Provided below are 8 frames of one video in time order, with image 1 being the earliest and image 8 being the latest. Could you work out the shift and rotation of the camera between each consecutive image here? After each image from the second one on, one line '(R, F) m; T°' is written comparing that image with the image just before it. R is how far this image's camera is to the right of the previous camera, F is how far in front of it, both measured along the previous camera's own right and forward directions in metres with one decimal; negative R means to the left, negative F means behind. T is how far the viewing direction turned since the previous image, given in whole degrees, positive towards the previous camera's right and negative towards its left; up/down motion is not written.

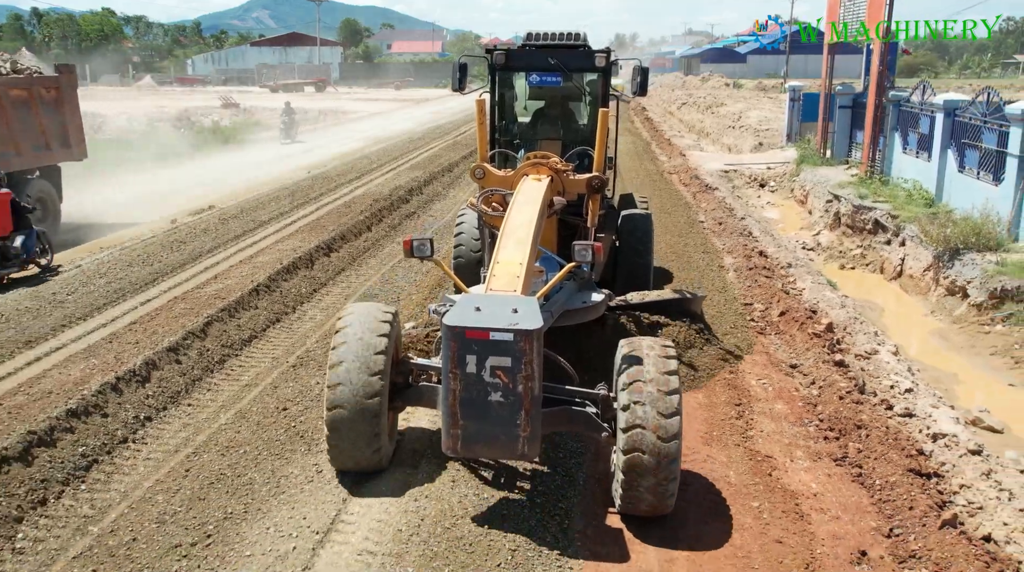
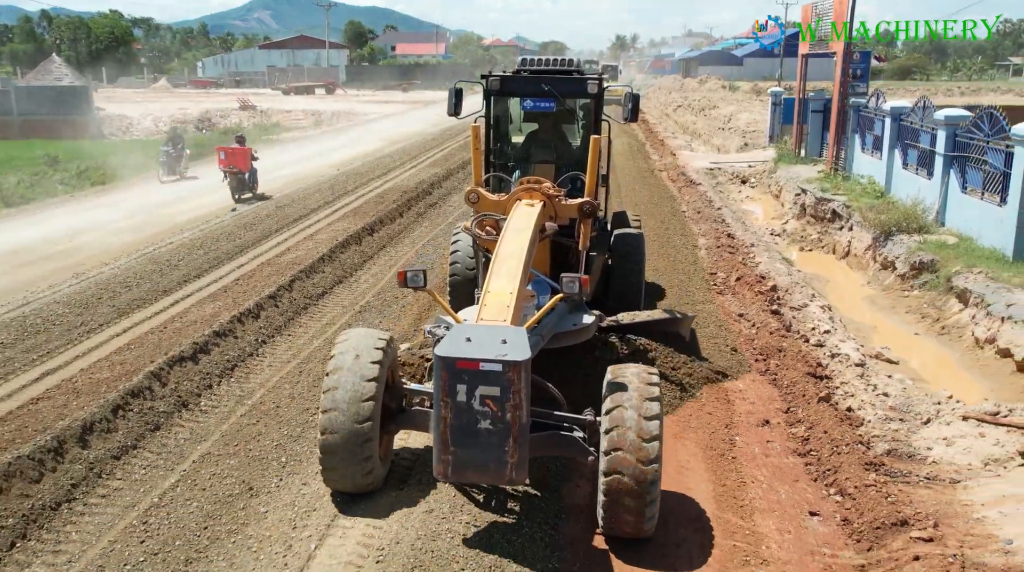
(-0.1, -2.6) m; 0°
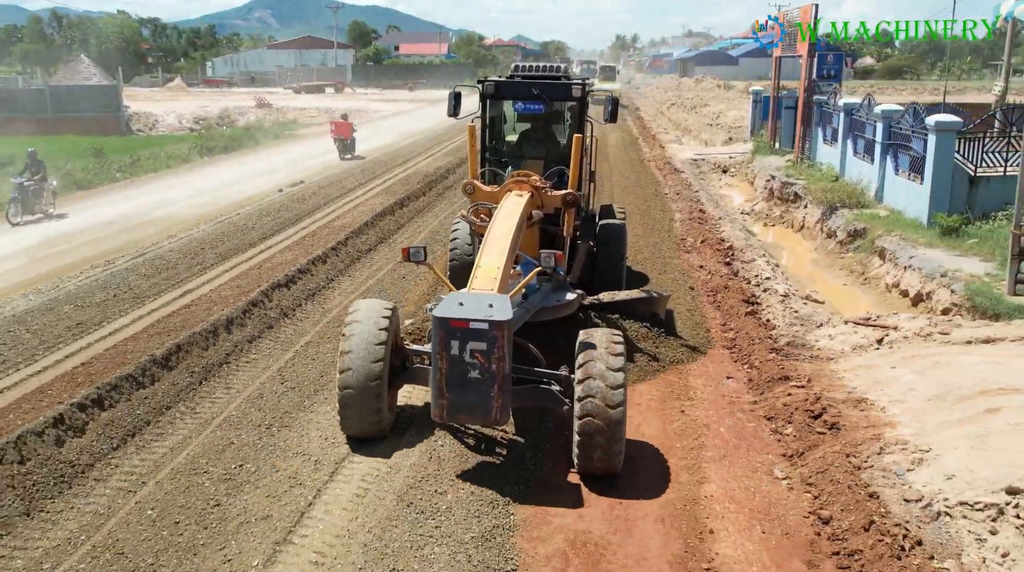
(-0.1, -2.9) m; 0°
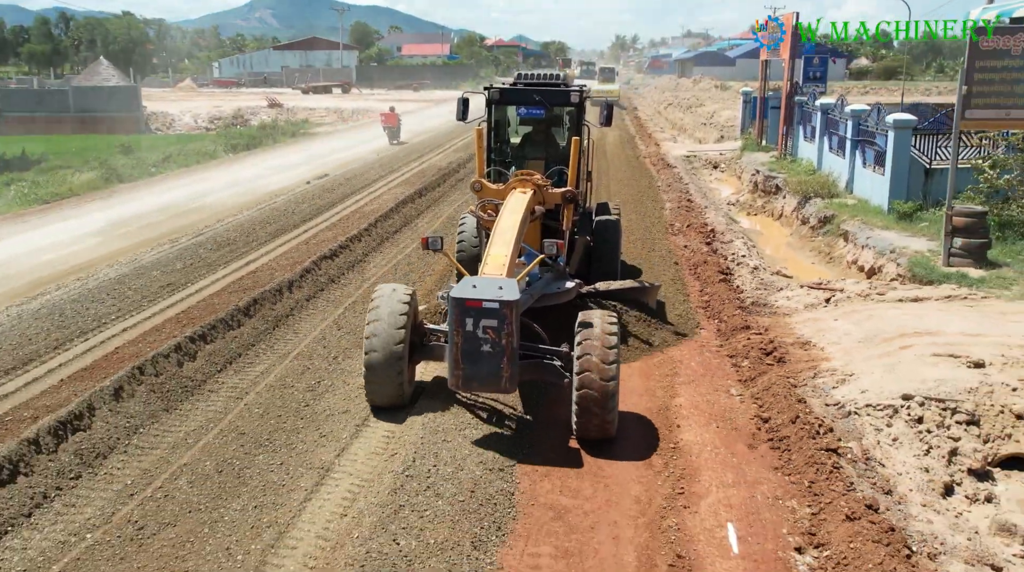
(-0.1, -2.0) m; 0°
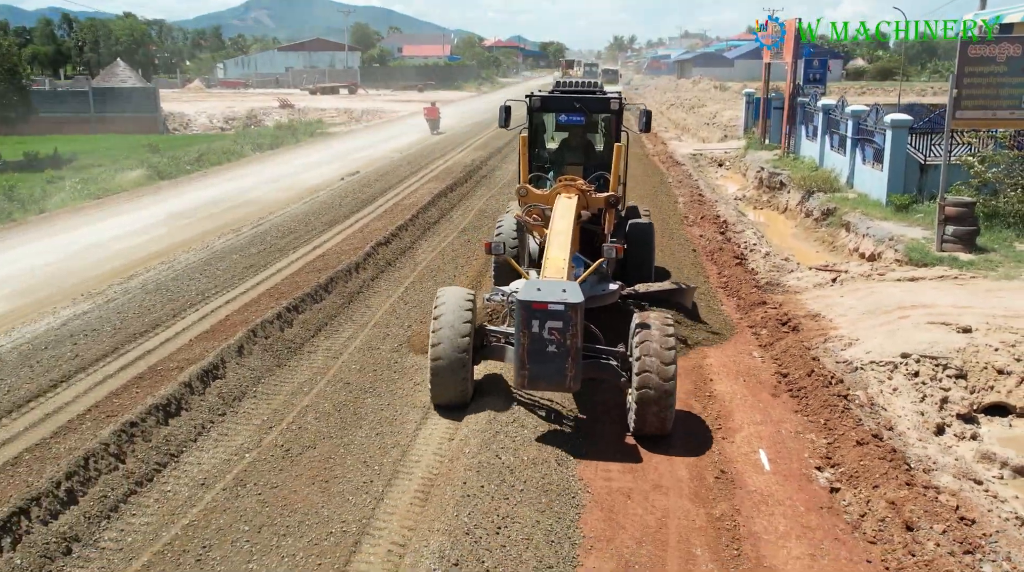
(-0.6, -1.4) m; 0°
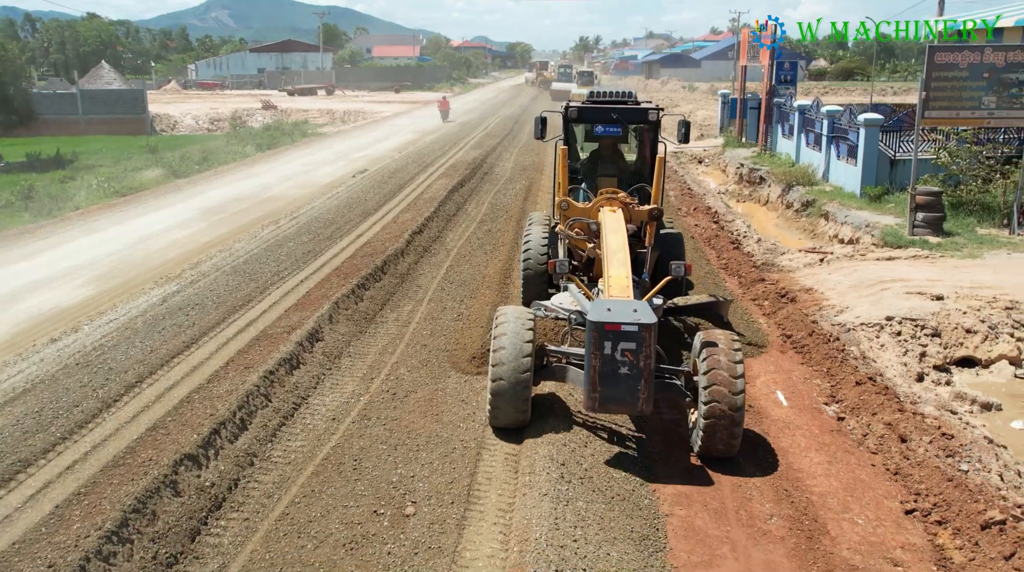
(-1.0, -1.6) m; +2°
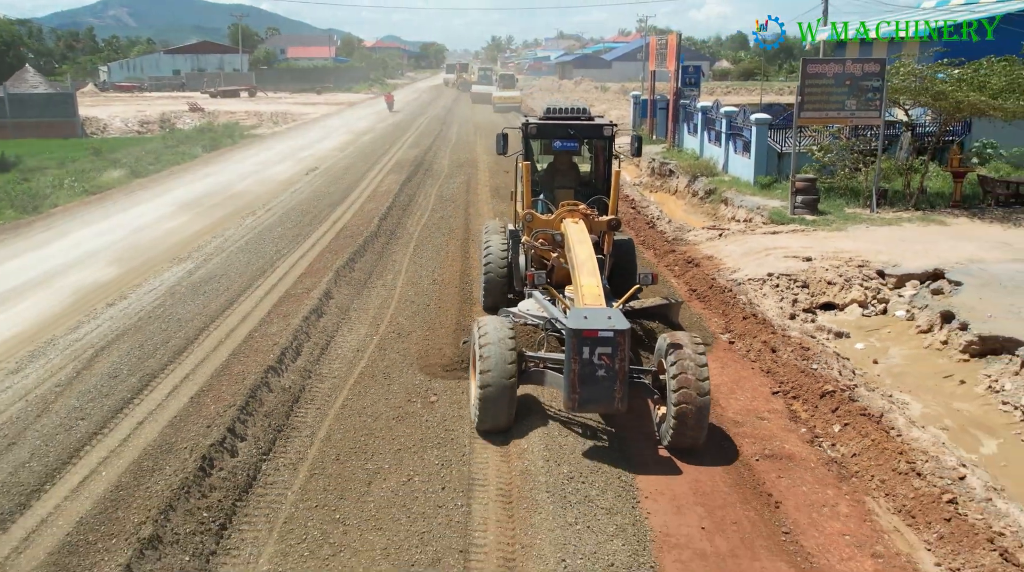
(-0.7, -2.9) m; +5°
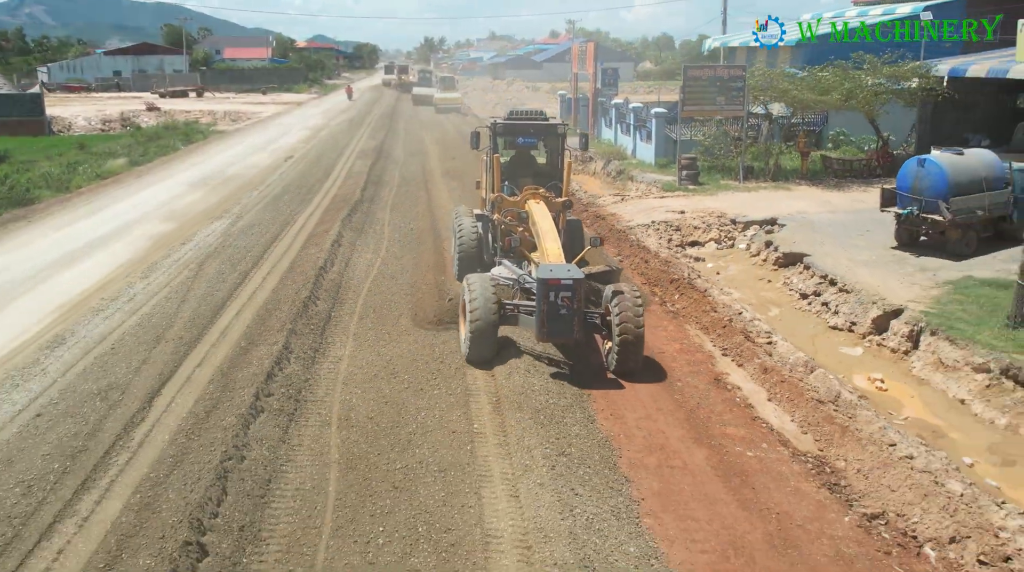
(-0.5, -5.5) m; +4°
